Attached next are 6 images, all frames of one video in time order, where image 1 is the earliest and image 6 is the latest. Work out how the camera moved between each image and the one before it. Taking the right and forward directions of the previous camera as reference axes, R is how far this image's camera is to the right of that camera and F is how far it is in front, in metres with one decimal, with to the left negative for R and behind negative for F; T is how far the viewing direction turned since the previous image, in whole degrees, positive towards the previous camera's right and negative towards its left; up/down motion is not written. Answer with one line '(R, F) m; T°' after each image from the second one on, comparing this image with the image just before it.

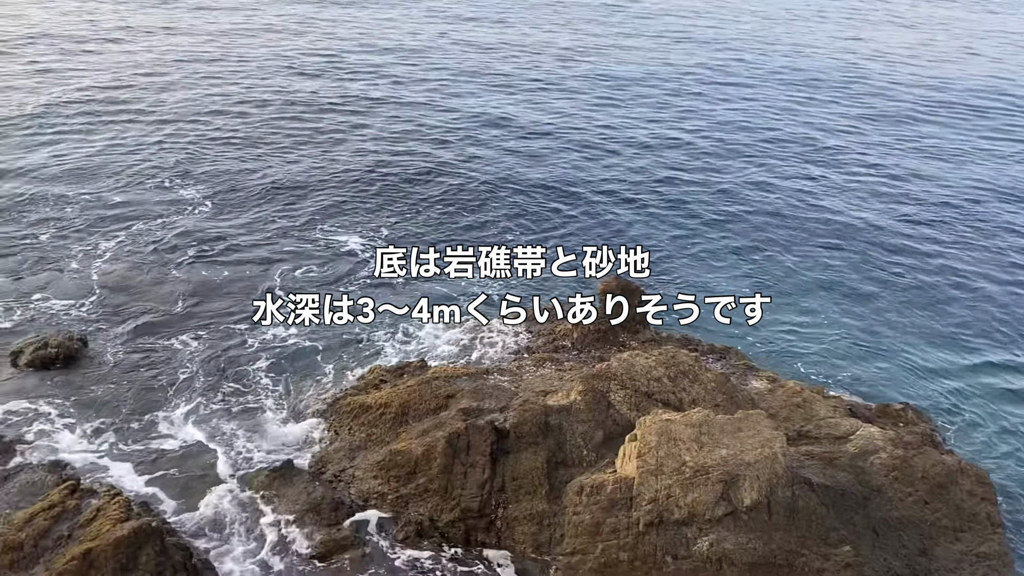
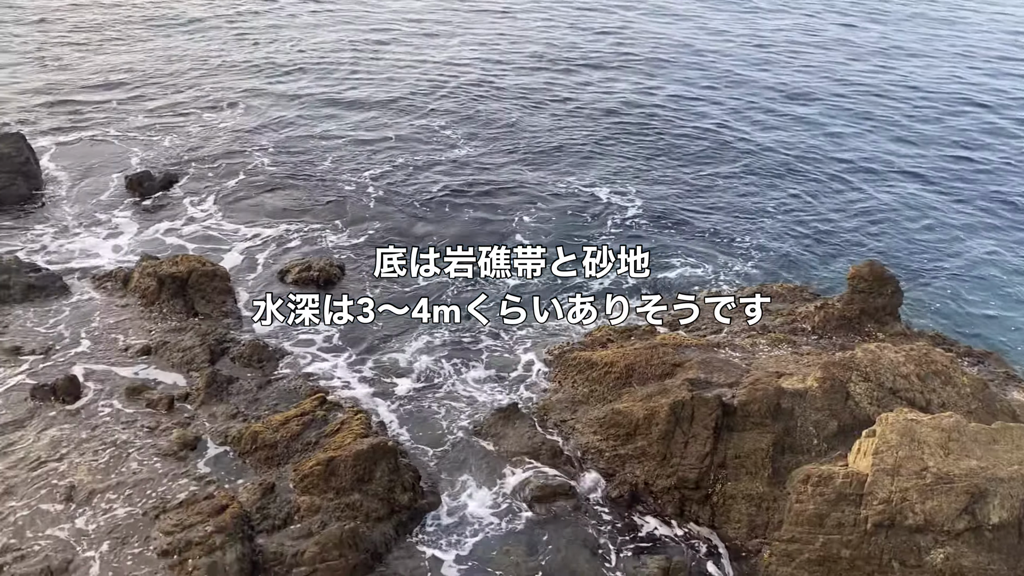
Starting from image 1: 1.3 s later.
(-0.5, -0.1) m; -13°
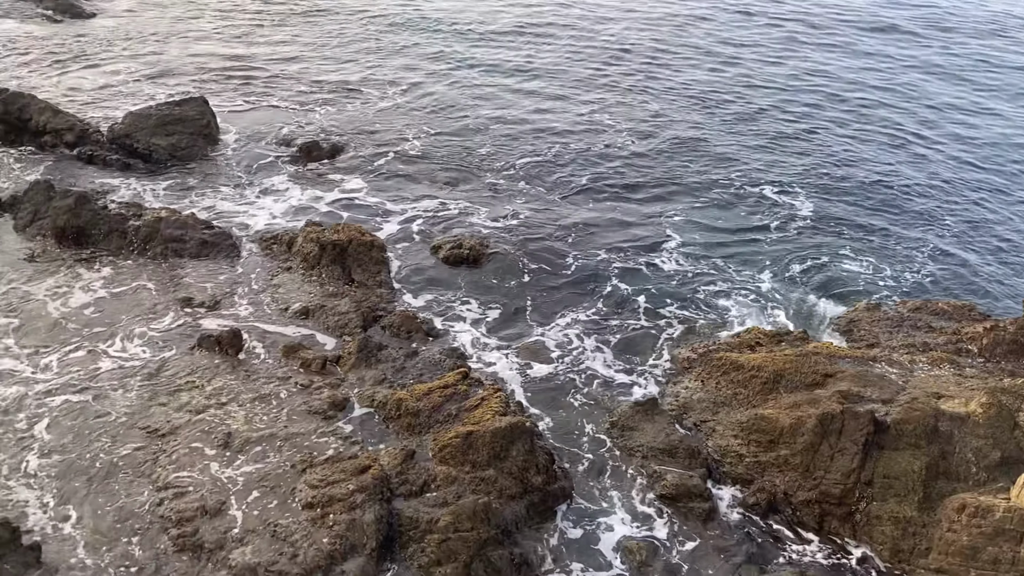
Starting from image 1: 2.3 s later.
(-0.3, 0.0) m; -8°
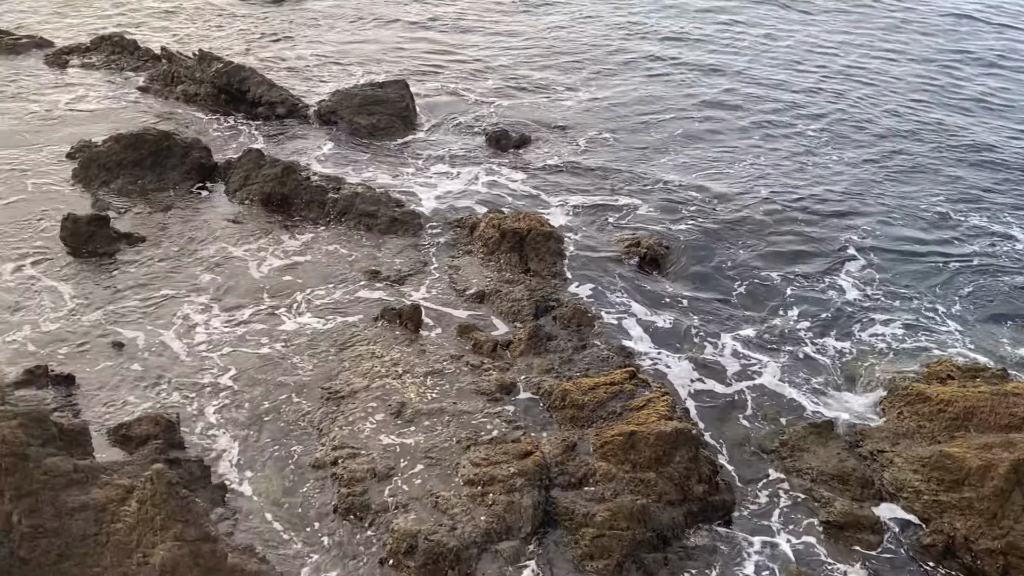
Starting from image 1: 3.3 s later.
(-0.3, 0.0) m; -10°
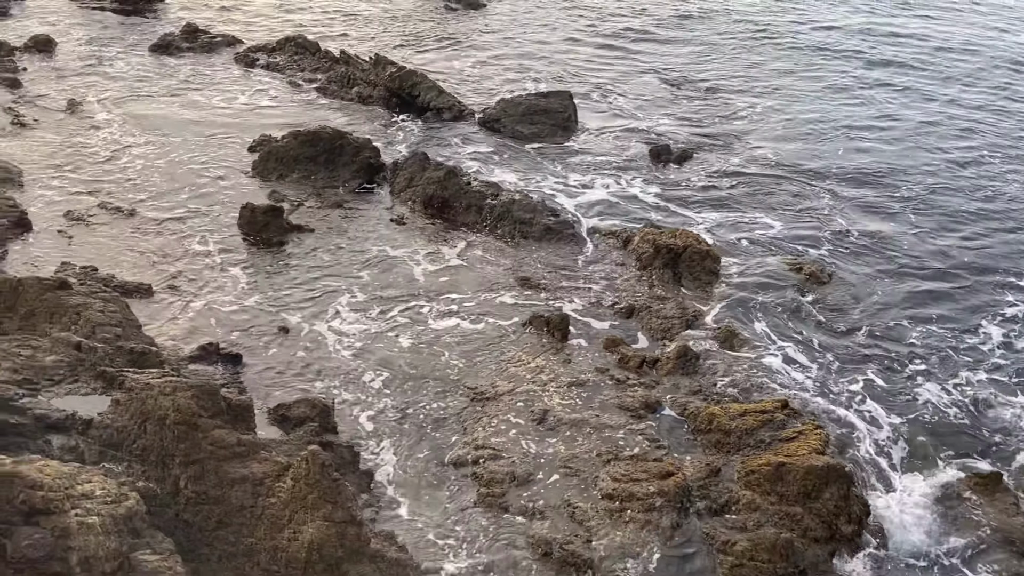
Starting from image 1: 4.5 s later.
(-0.2, 0.0) m; -9°
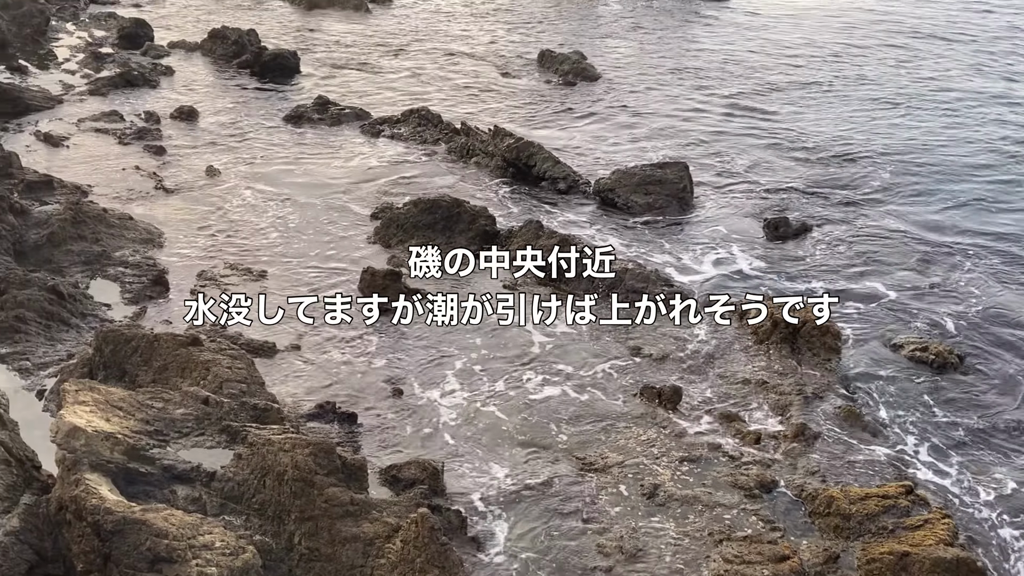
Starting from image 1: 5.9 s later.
(-0.1, -0.1) m; -7°
